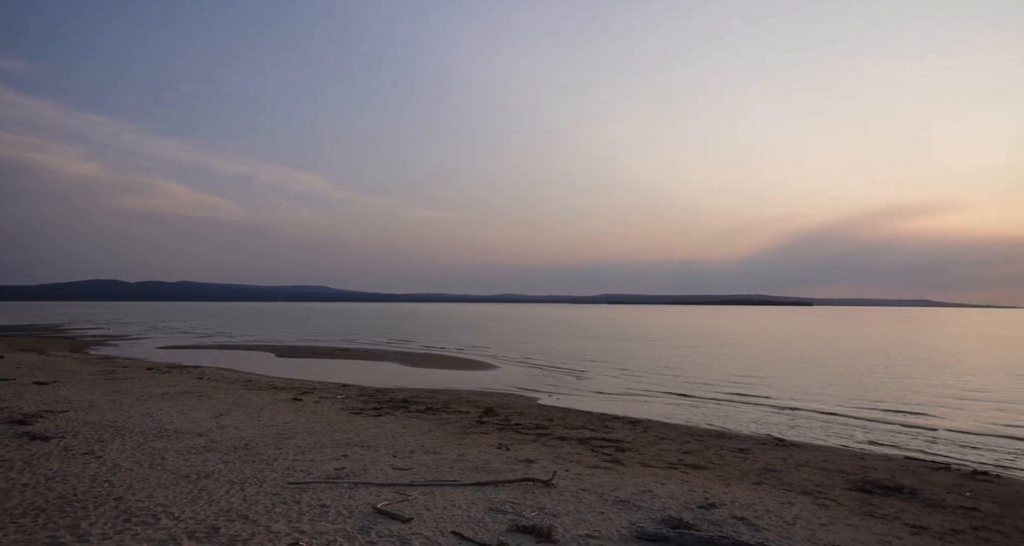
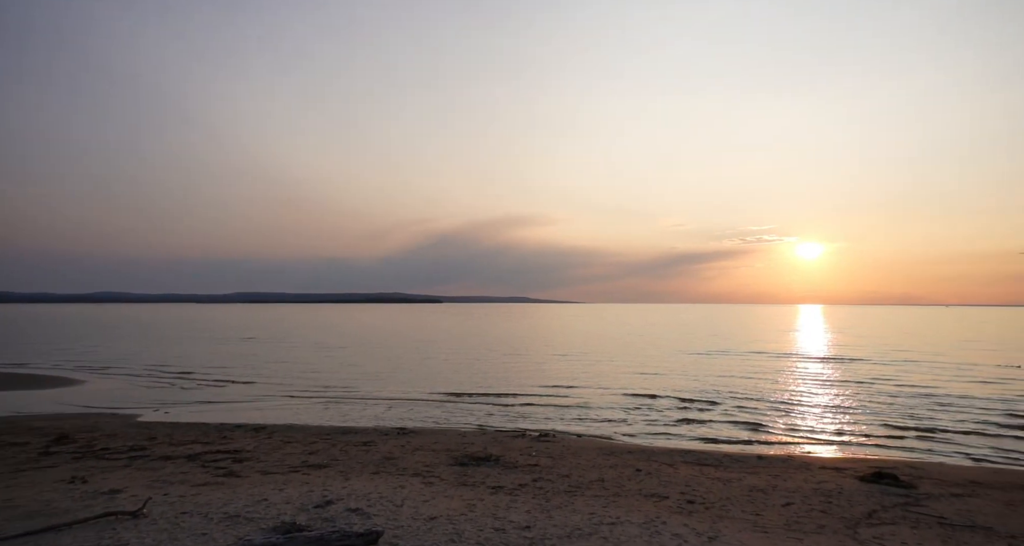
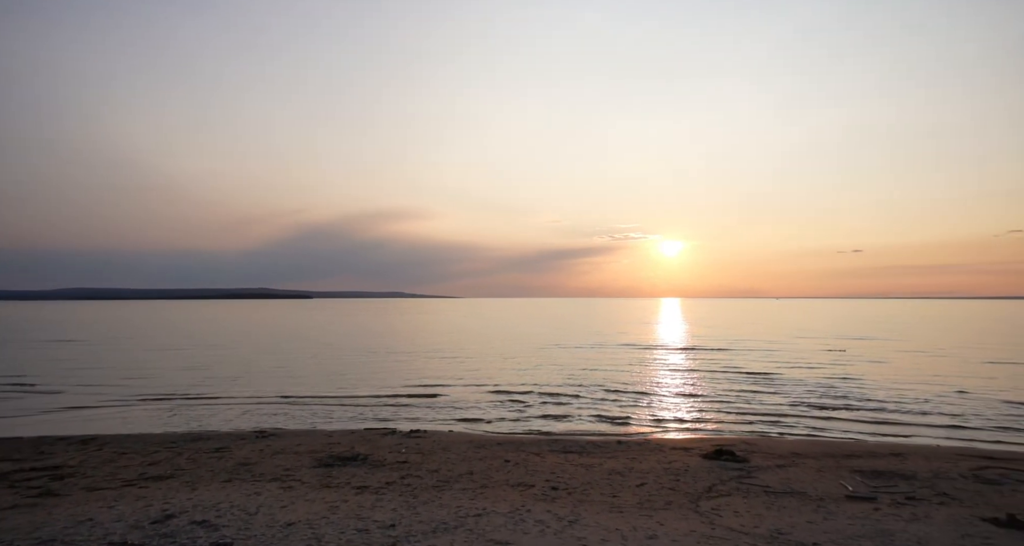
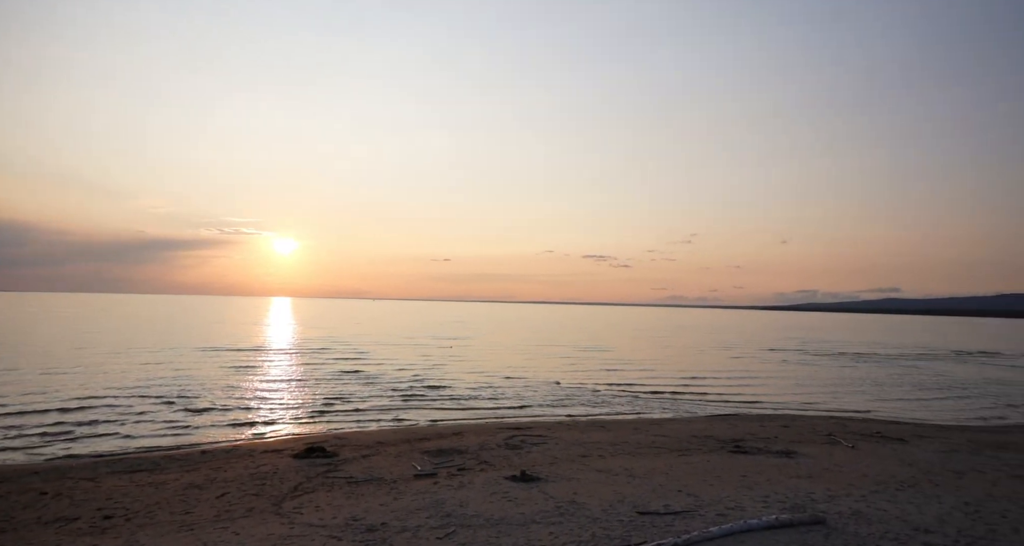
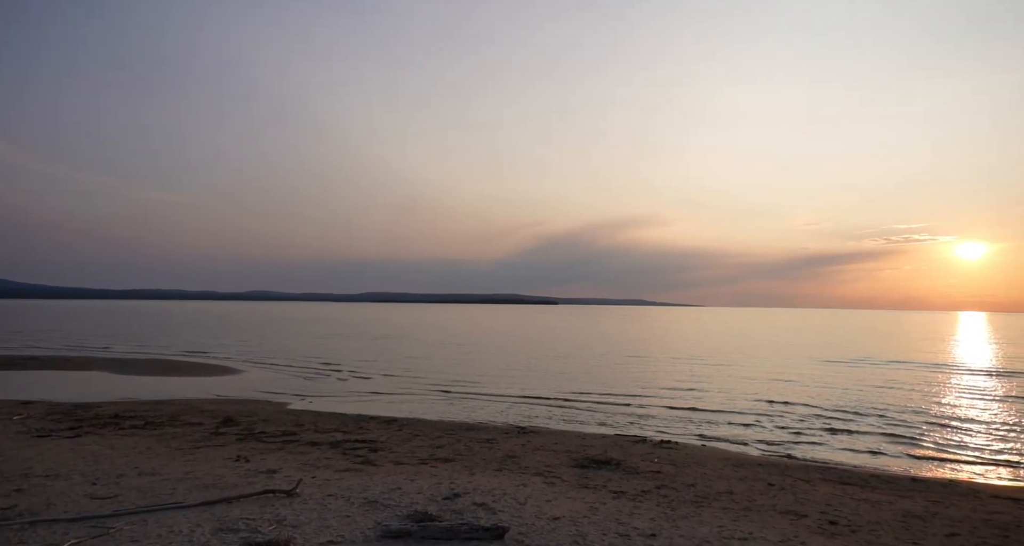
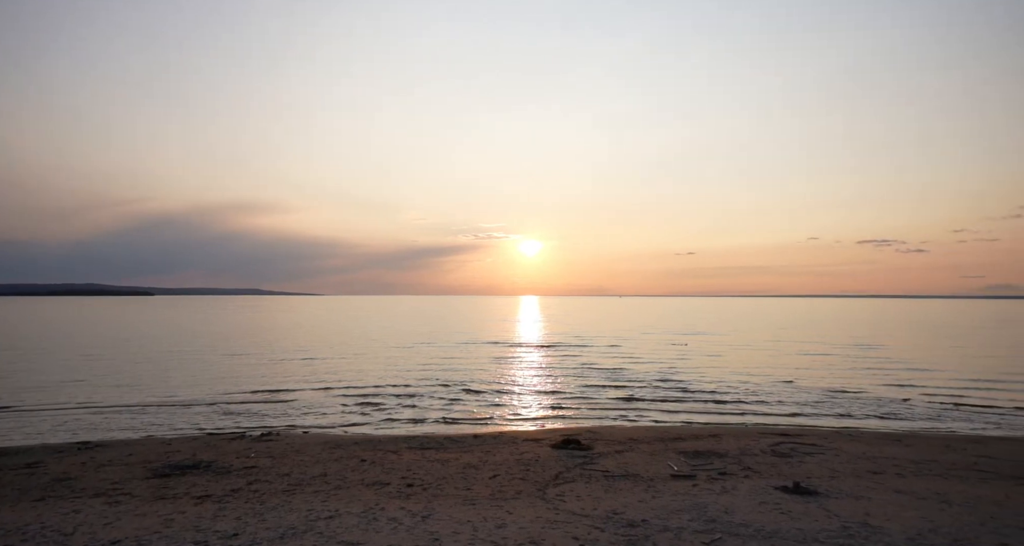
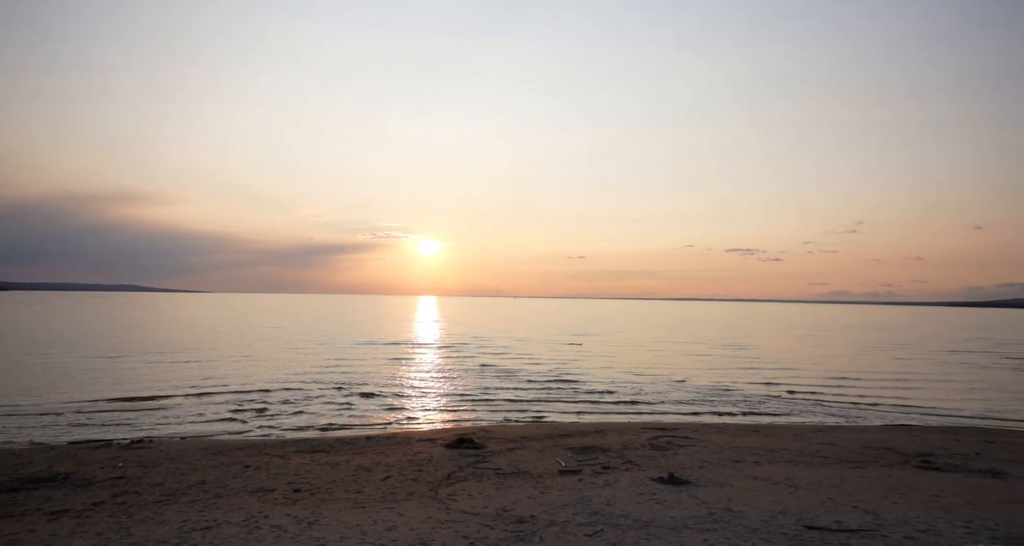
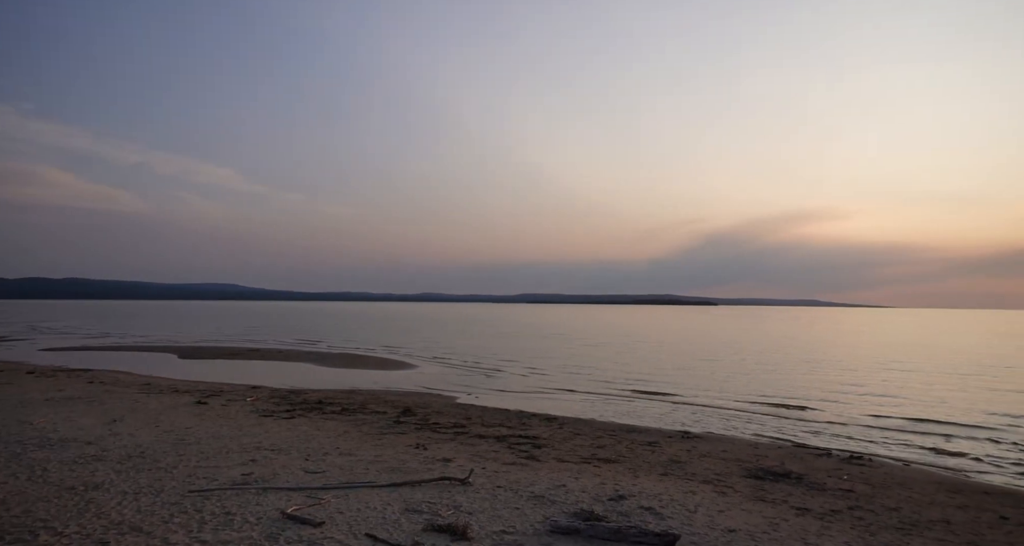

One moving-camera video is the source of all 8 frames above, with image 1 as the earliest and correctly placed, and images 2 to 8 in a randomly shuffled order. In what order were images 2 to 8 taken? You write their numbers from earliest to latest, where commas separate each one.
8, 5, 2, 3, 6, 7, 4
